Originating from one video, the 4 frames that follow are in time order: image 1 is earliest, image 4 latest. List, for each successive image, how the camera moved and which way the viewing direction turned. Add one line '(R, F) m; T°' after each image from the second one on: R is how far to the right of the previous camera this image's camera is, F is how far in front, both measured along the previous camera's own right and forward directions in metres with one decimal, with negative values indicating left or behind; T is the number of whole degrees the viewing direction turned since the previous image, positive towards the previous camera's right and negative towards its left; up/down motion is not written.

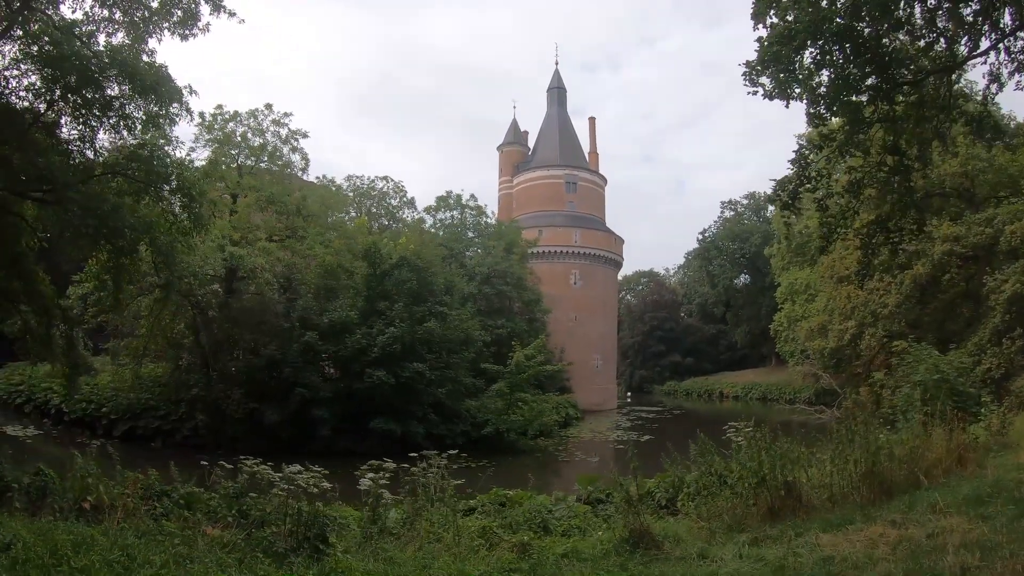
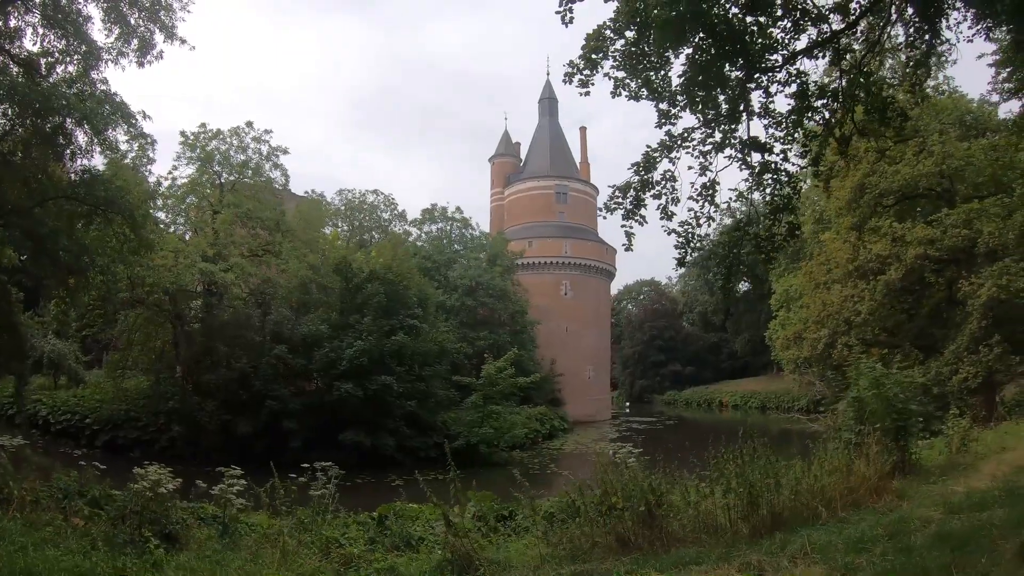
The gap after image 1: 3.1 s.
(+1.7, +0.1) m; -4°
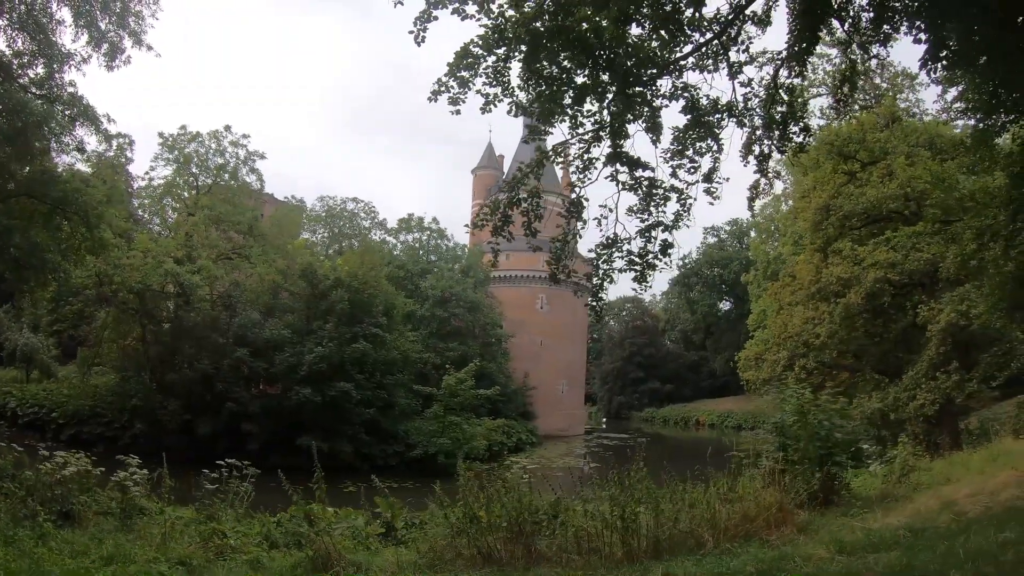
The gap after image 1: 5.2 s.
(+1.1, 0.0) m; -1°
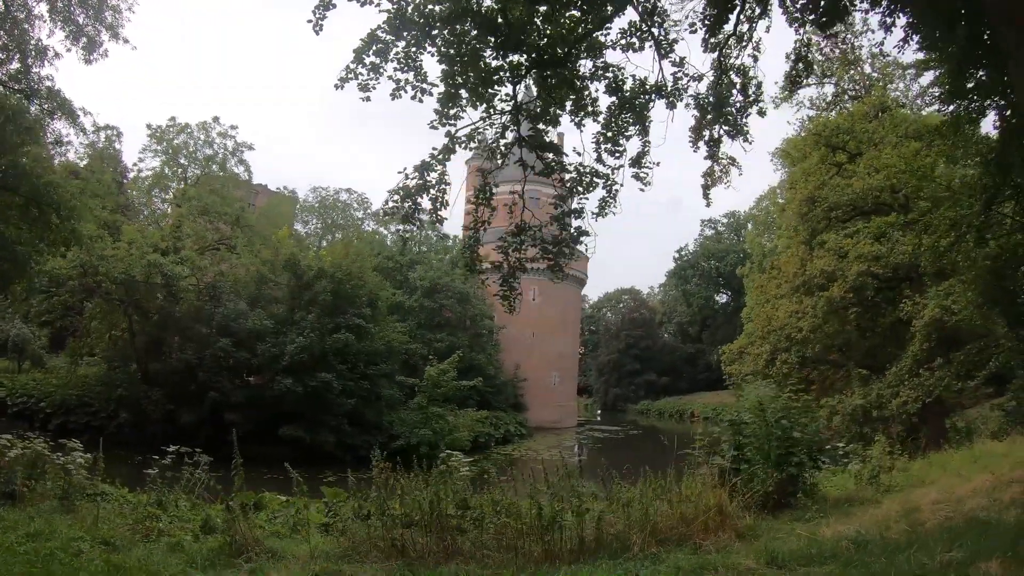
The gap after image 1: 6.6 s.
(+0.8, +0.1) m; -2°
